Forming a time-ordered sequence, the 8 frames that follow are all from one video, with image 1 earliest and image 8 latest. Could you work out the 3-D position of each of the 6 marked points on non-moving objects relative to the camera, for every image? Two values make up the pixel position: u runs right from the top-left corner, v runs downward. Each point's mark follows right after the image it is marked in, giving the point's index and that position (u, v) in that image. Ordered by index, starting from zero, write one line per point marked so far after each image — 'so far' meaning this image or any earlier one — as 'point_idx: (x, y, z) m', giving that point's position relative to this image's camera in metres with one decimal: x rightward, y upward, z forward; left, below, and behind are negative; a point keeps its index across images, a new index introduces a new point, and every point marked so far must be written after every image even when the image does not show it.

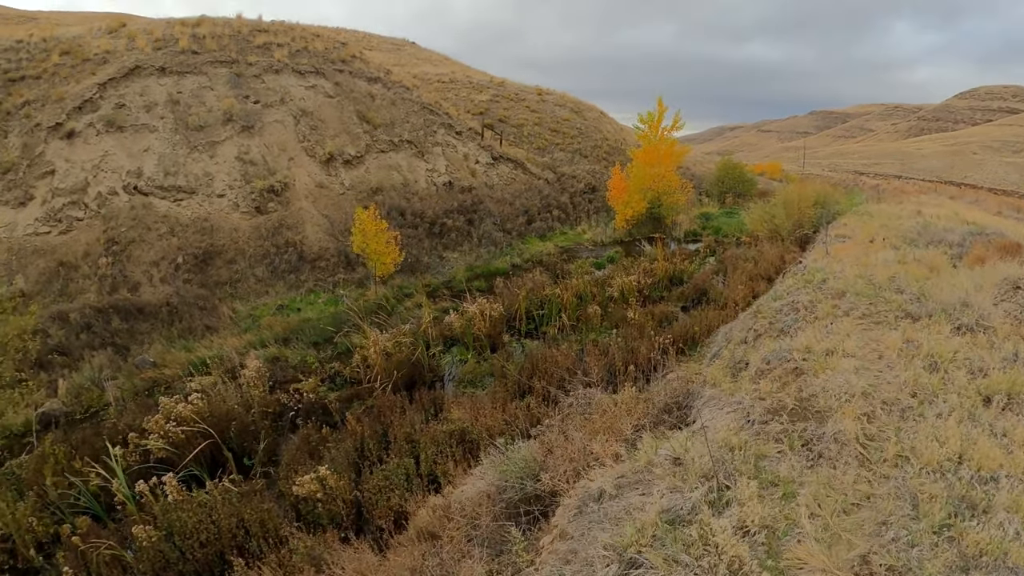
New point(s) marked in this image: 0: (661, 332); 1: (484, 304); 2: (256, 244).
0: (+2.7, -0.8, +9.3) m
1: (-0.7, -0.4, +11.2) m
2: (-8.2, +1.5, +16.7) m
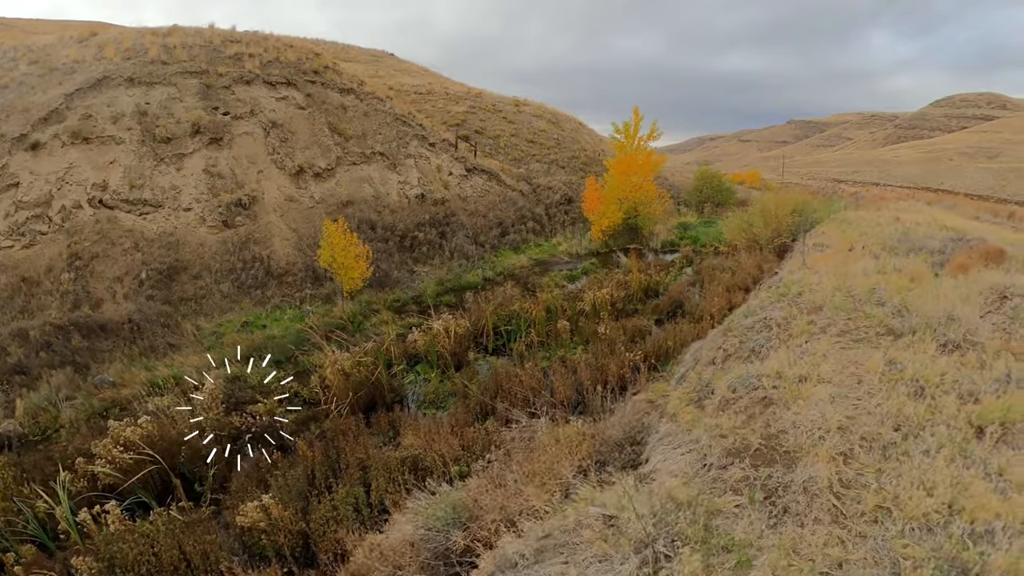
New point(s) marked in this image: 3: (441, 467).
0: (+2.0, -1.0, +8.8) m
1: (-1.4, -0.7, +10.6) m
2: (-9.0, +1.0, +16.0) m
3: (-0.9, -2.4, +6.7) m
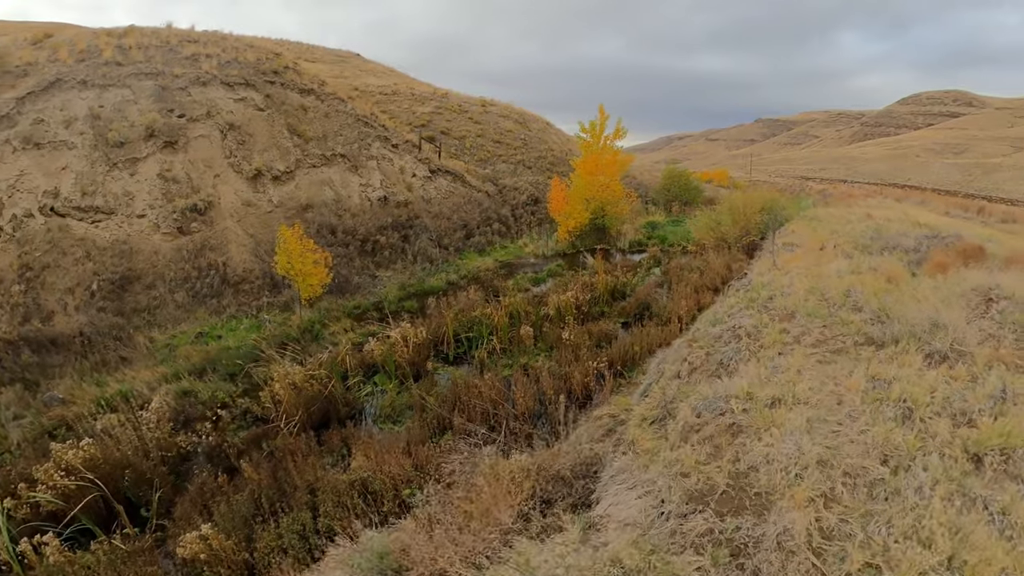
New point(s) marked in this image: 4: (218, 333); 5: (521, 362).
0: (+1.4, -1.1, +8.4) m
1: (-2.2, -0.9, +10.0) m
2: (-10.0, +0.6, +15.1) m
3: (-1.5, -2.5, +6.1) m
4: (-7.7, -1.1, +13.3) m
5: (+0.1, -1.3, +8.7) m
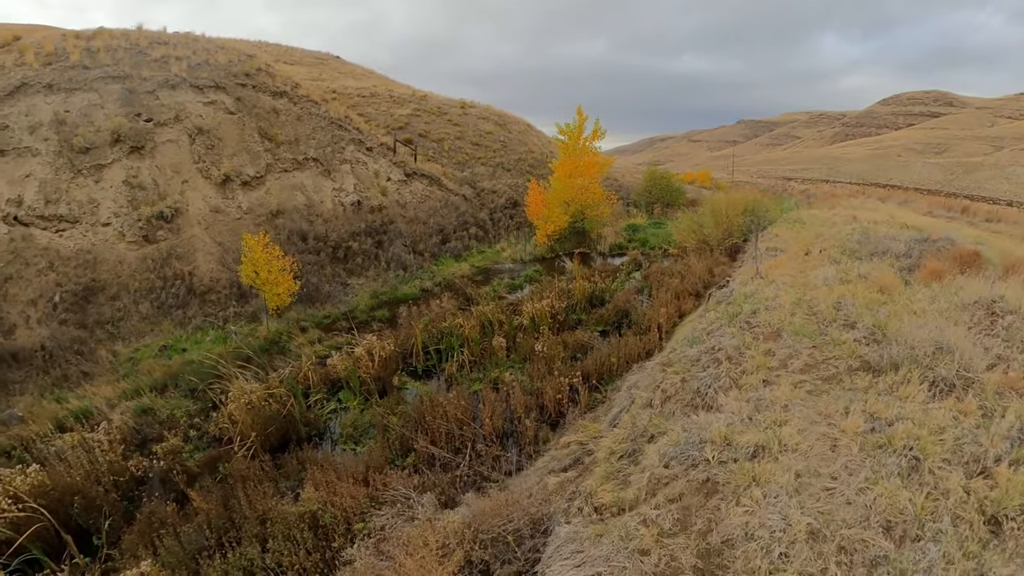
0: (+0.9, -1.2, +7.9) m
1: (-2.7, -1.1, +9.4) m
2: (-10.6, +0.3, +14.3) m
3: (-1.9, -2.7, +5.6) m
4: (-8.3, -1.4, +12.5) m
5: (-0.4, -1.5, +8.2) m
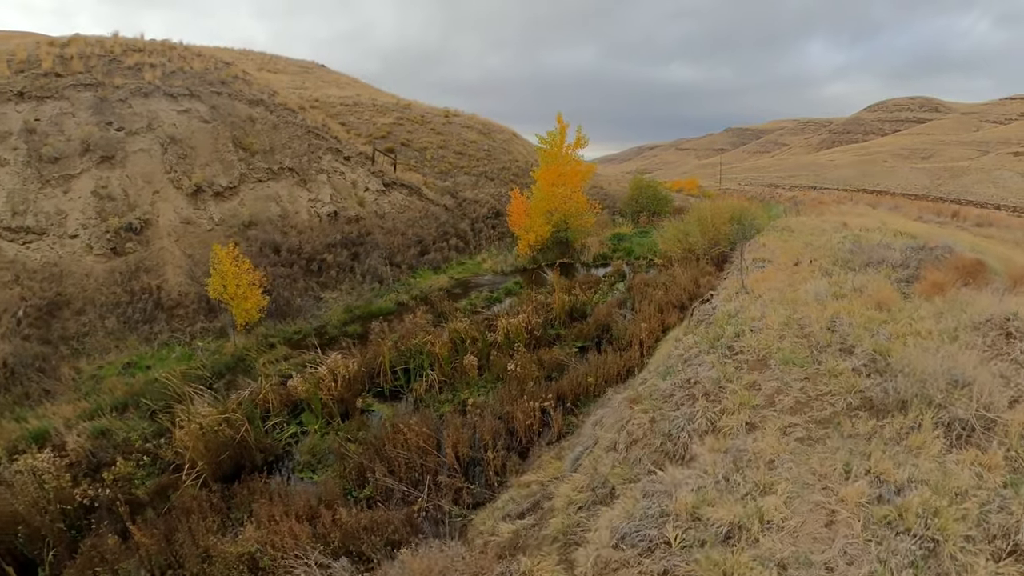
0: (+0.5, -1.5, +7.3) m
1: (-3.1, -1.4, +8.8) m
2: (-11.2, -0.1, +13.6) m
3: (-2.3, -2.9, +4.9) m
4: (-8.8, -1.8, +11.8) m
5: (-0.8, -1.7, +7.6) m
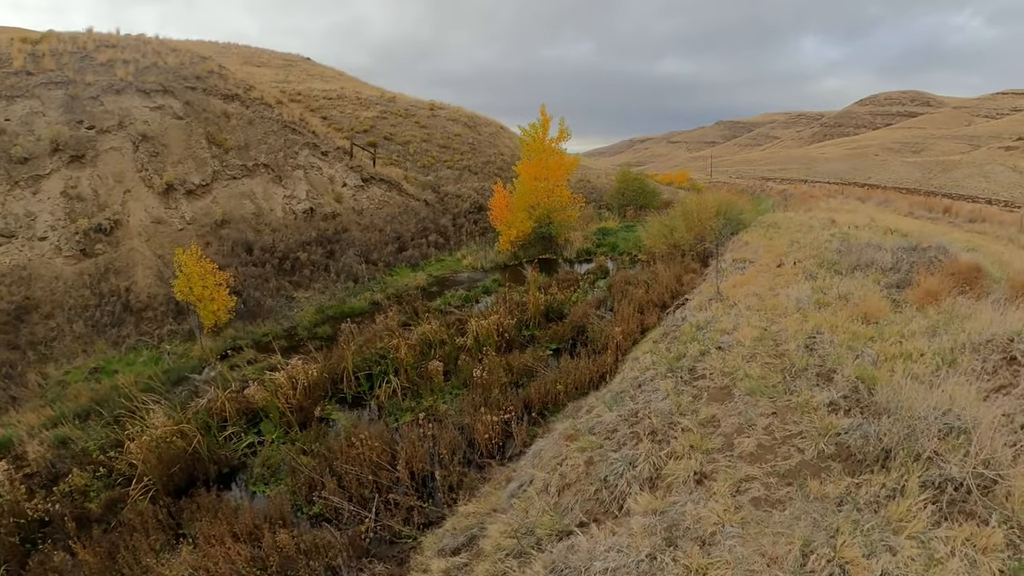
0: (0.0, -1.5, +6.8) m
1: (-3.6, -1.4, +8.3) m
2: (-11.7, -0.2, +13.0) m
3: (-2.7, -3.0, +4.5) m
4: (-9.3, -1.8, +11.3) m
5: (-1.3, -1.8, +7.1) m
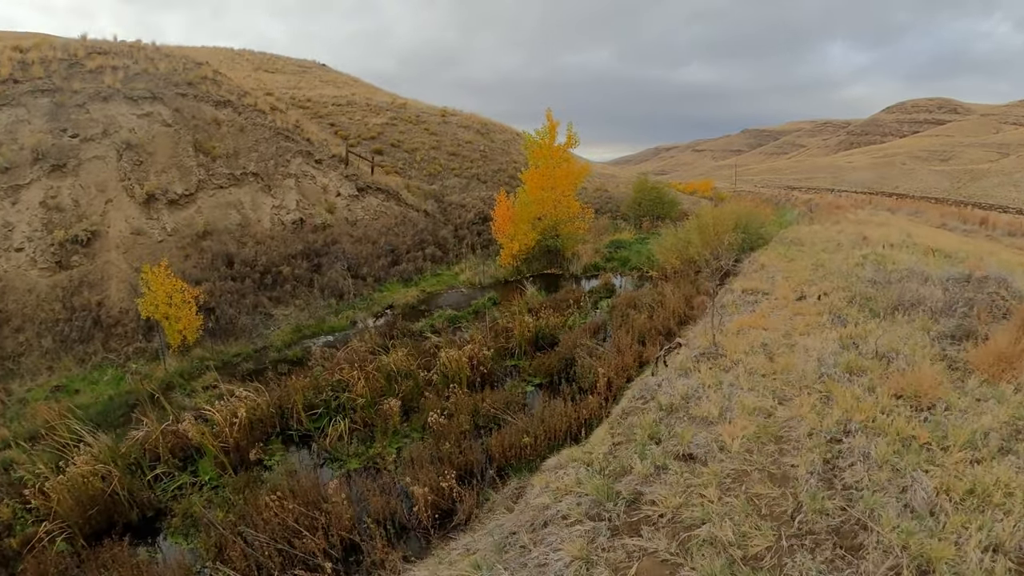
0: (-0.4, -1.9, +5.8) m
1: (-4.0, -1.7, +7.4) m
2: (-11.9, -0.5, +12.5) m
3: (-3.3, -3.3, +3.5) m
4: (-9.6, -2.2, +10.6) m
5: (-1.7, -2.2, +6.1) m
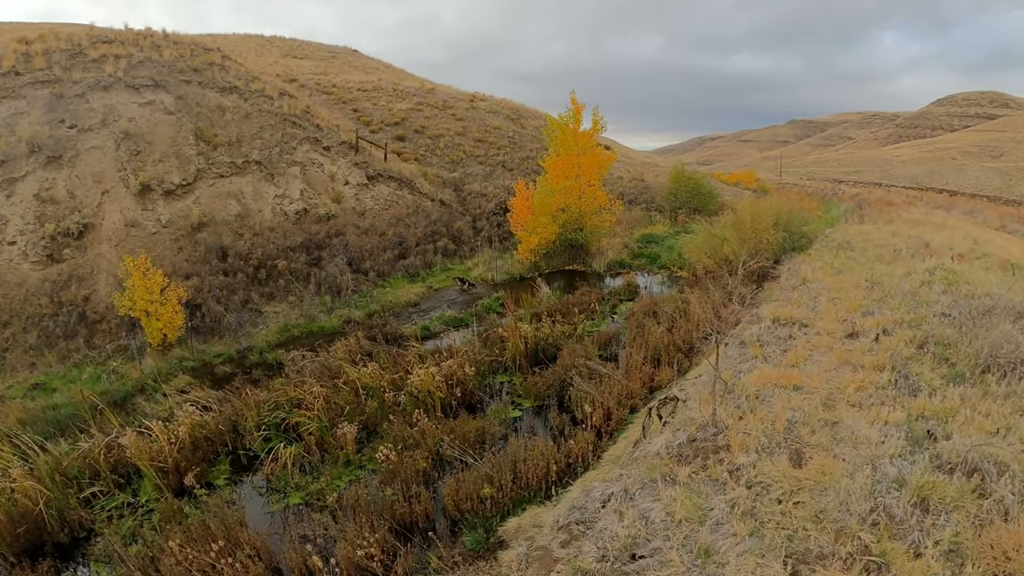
0: (-0.8, -2.0, +4.7) m
1: (-4.2, -1.8, +6.6) m
2: (-11.6, -0.2, +12.3) m
3: (-3.9, -3.4, +2.7) m
4: (-9.5, -2.0, +10.3) m
5: (-2.1, -2.3, +5.1) m
